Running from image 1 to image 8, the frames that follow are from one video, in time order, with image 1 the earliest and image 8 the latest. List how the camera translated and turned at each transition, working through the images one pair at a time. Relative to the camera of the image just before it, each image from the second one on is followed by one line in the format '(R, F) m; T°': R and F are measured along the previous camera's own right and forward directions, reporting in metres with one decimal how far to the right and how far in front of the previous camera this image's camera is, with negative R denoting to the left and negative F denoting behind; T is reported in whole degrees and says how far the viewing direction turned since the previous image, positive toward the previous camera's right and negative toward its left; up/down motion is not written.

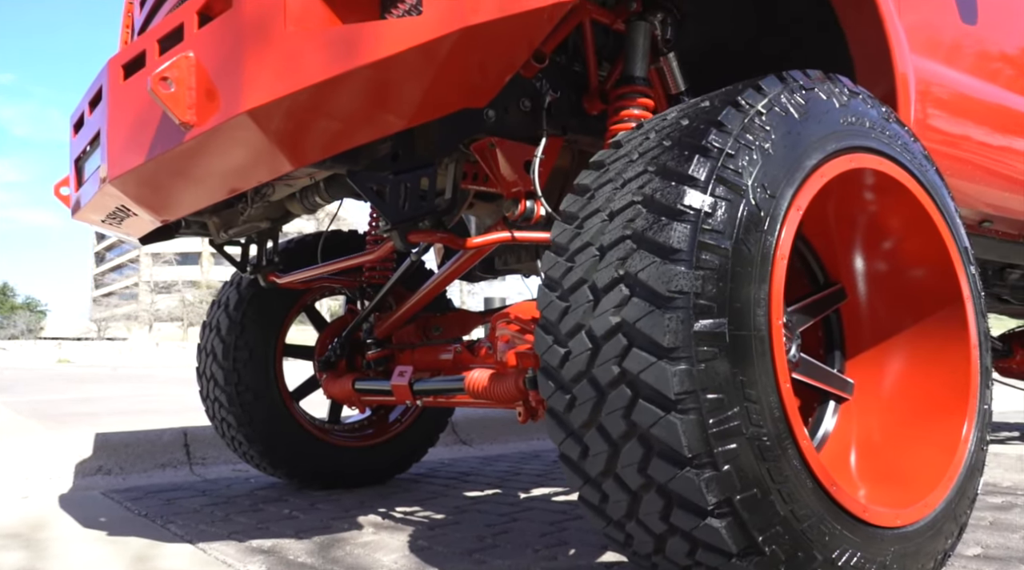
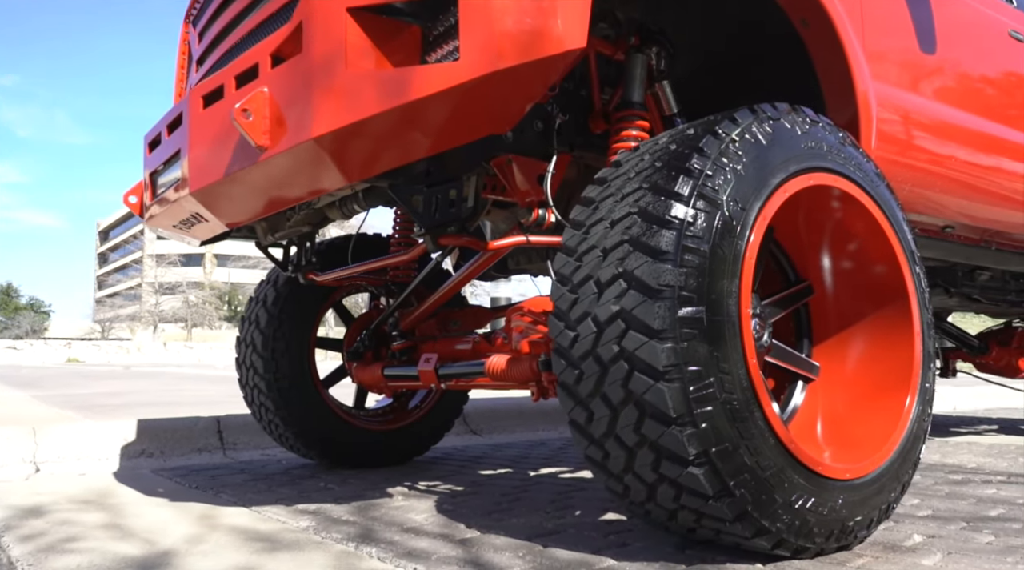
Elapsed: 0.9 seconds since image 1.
(0.0, -0.3) m; 0°
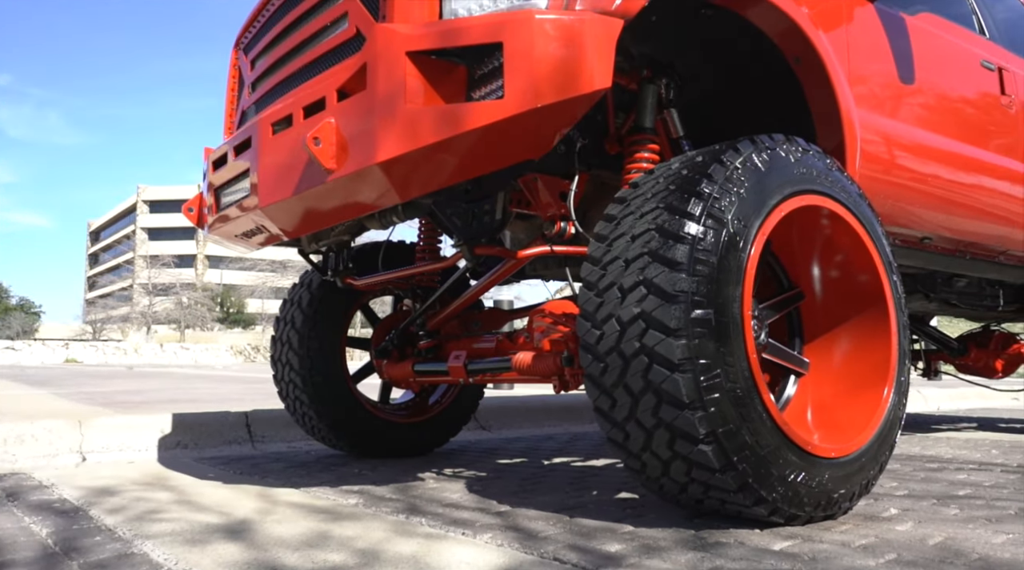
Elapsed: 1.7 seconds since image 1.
(-0.1, -0.3) m; +1°
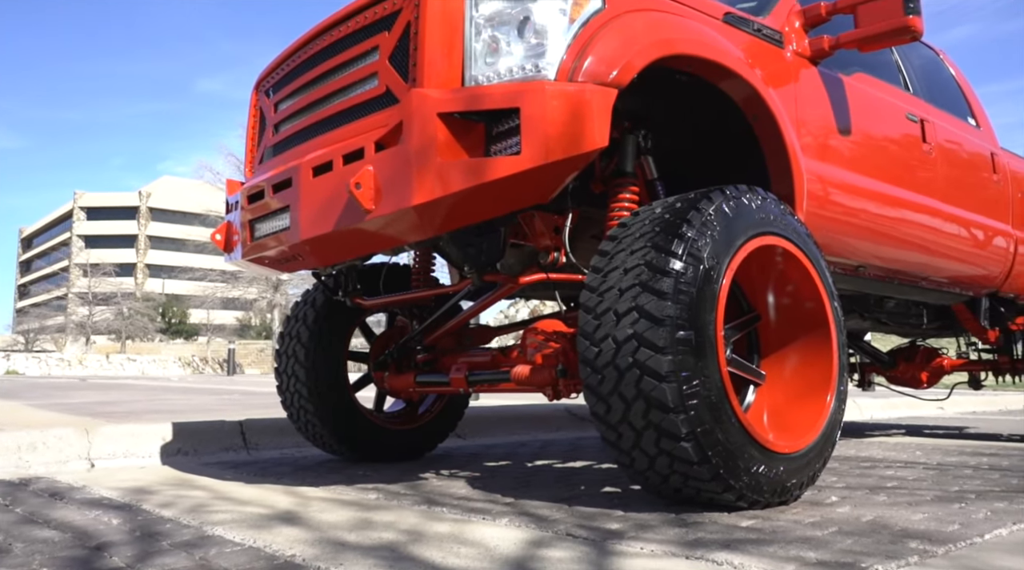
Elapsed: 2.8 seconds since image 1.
(-0.2, -0.4) m; +4°
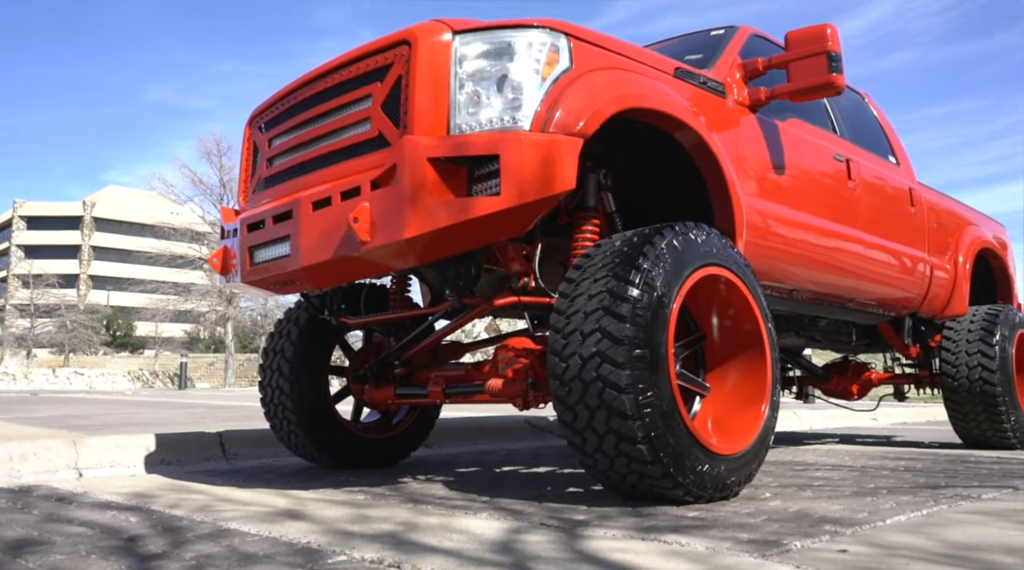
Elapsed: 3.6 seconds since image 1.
(-0.1, -0.4) m; +3°
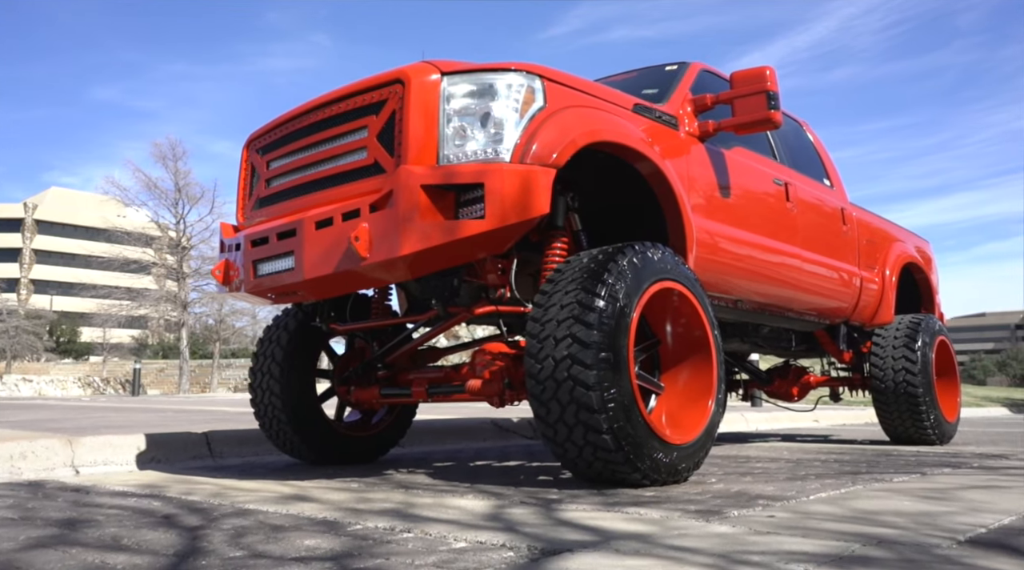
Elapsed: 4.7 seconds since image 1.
(-0.1, -0.4) m; +3°
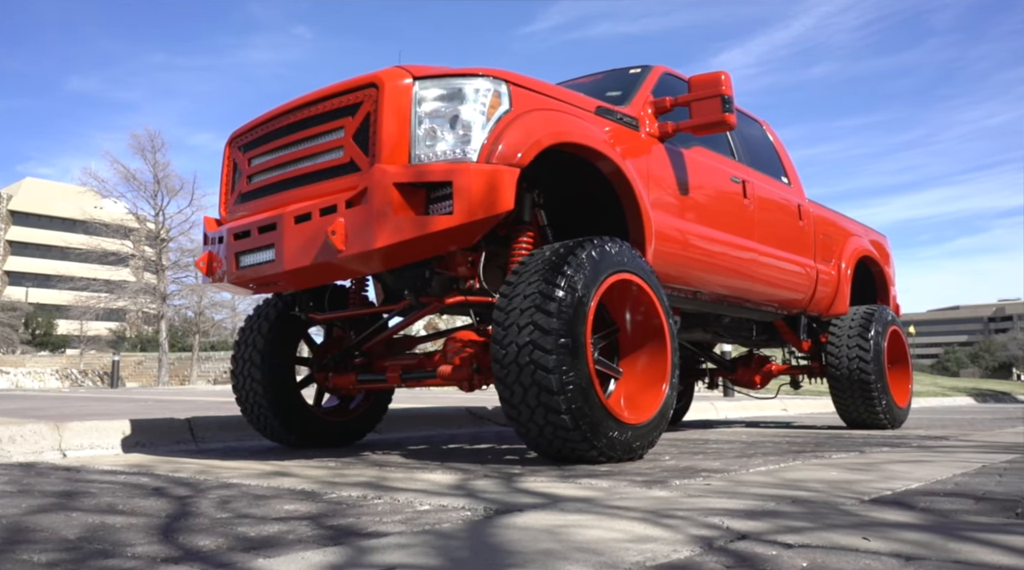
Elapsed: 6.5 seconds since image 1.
(+0.1, -0.3) m; +1°
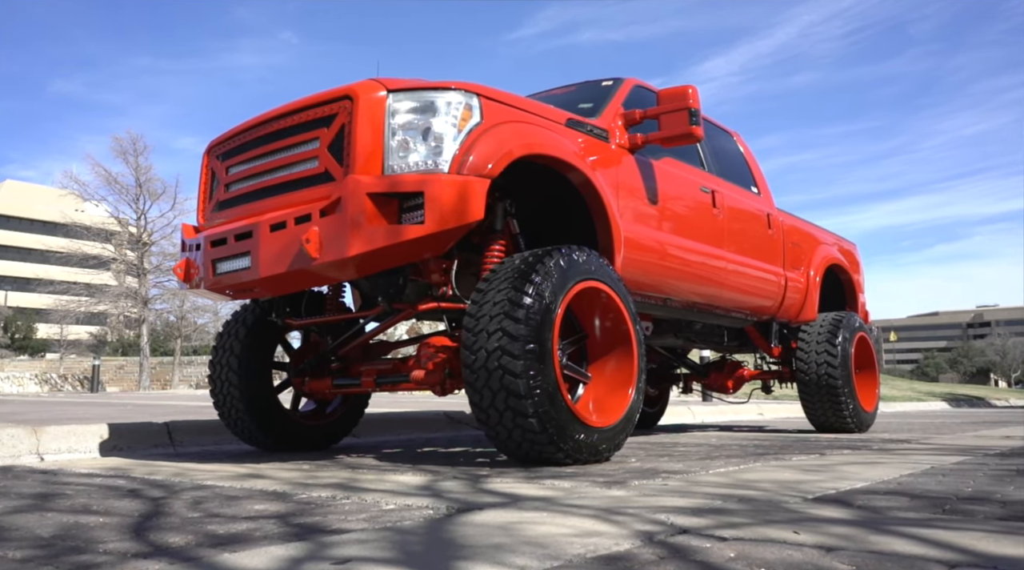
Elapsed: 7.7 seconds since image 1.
(+0.1, -0.1) m; +1°
